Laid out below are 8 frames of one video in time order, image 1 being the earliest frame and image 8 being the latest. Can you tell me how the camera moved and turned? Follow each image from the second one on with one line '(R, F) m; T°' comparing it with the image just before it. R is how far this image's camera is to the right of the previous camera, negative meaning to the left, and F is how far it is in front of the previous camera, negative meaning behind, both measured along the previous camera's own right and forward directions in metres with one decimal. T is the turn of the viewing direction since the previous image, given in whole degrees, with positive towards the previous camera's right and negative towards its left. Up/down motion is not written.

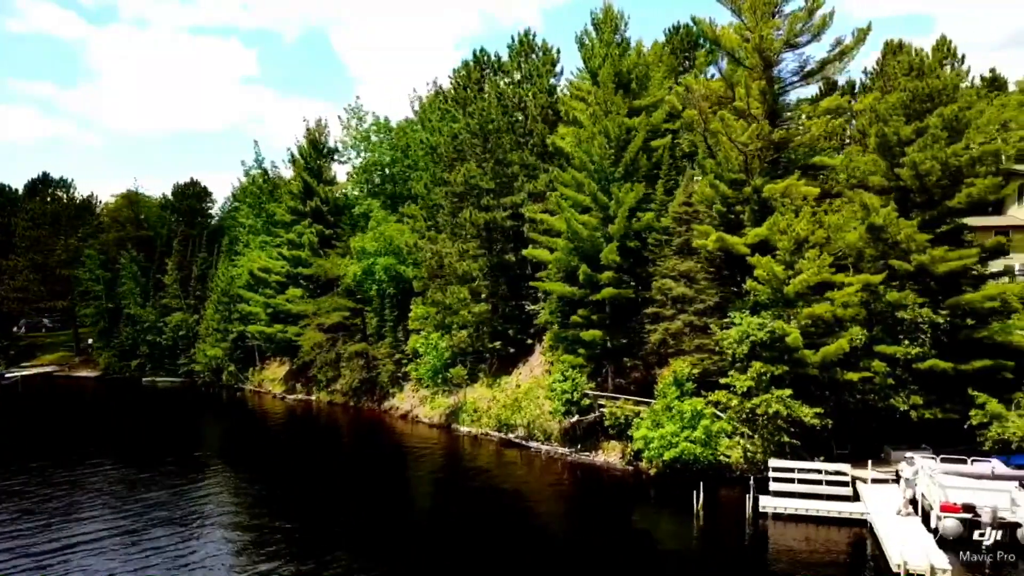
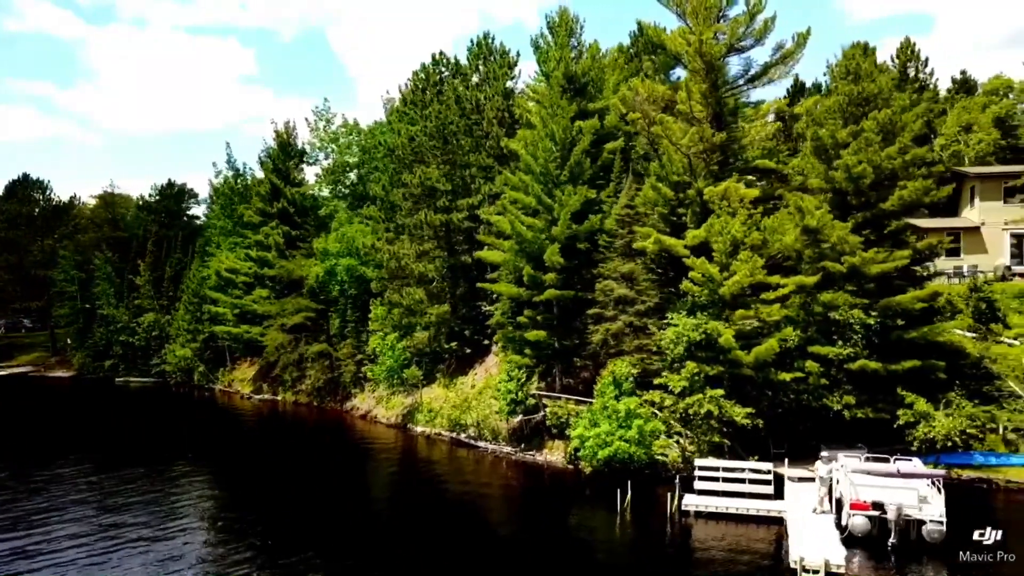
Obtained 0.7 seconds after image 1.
(+2.9, -0.4) m; 0°
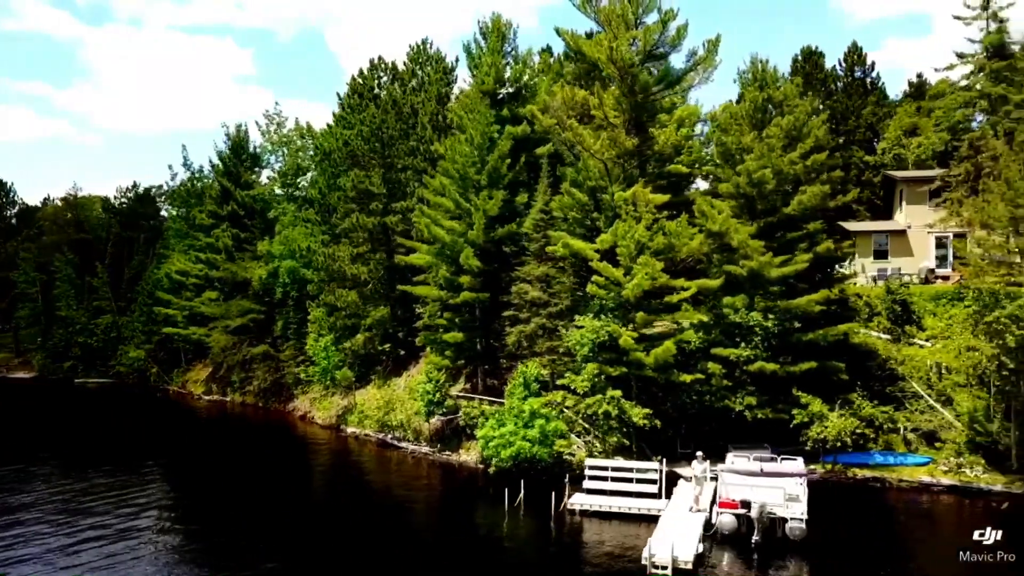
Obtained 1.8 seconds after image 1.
(+4.4, -0.5) m; 0°
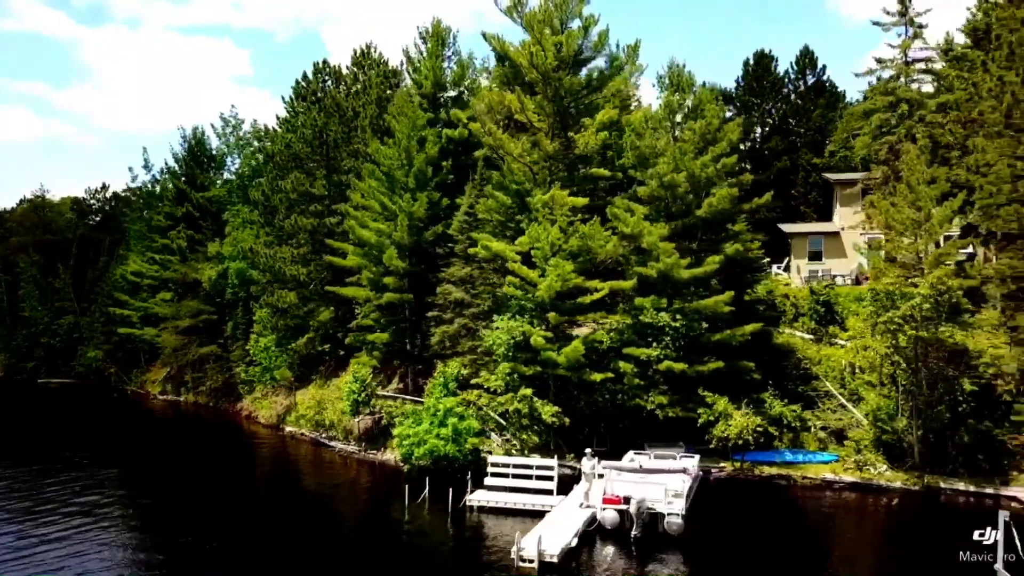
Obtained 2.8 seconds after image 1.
(+4.1, -0.6) m; 0°
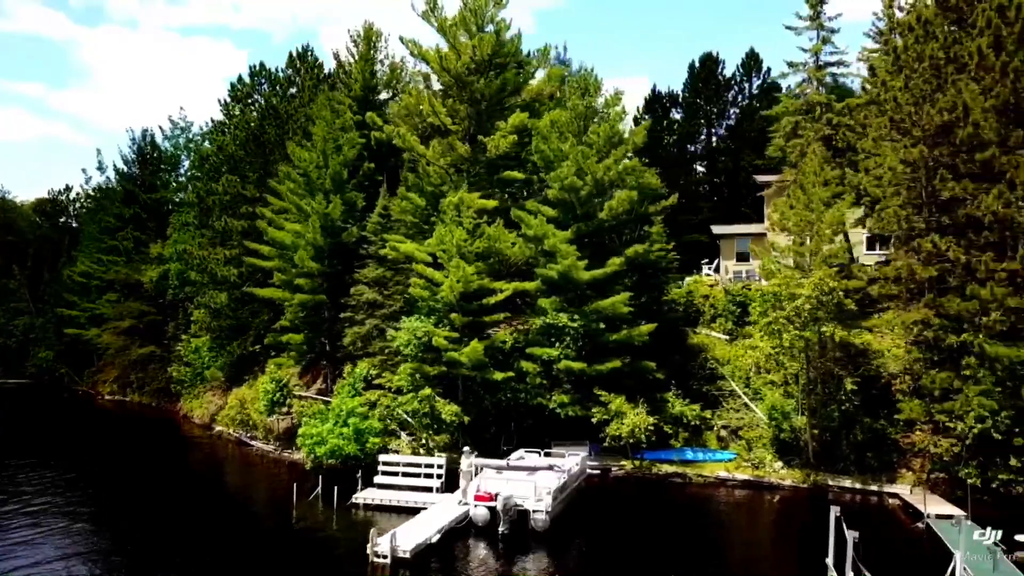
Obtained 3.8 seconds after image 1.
(+4.7, -0.4) m; 0°
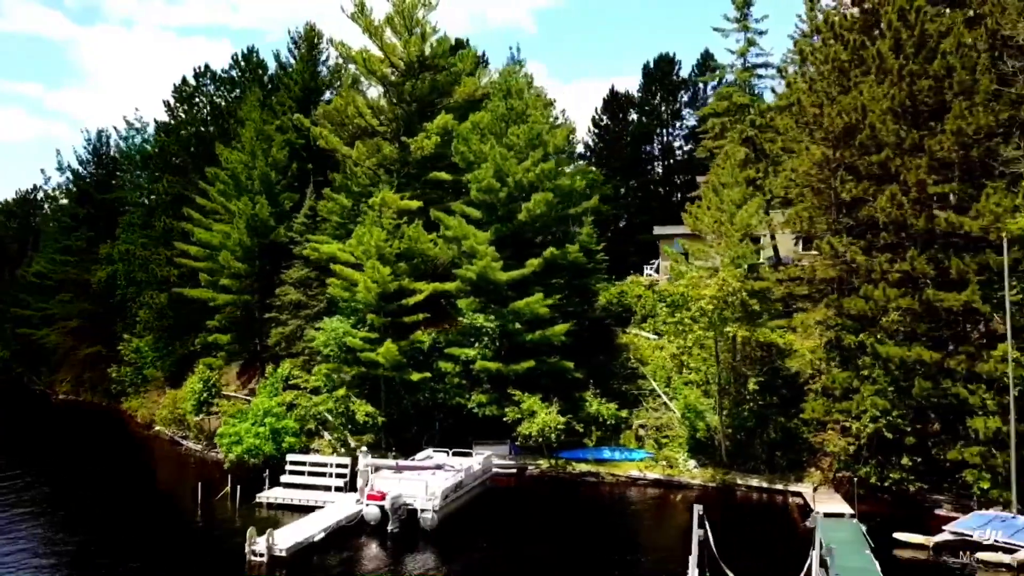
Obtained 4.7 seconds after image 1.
(+4.1, -0.2) m; 0°
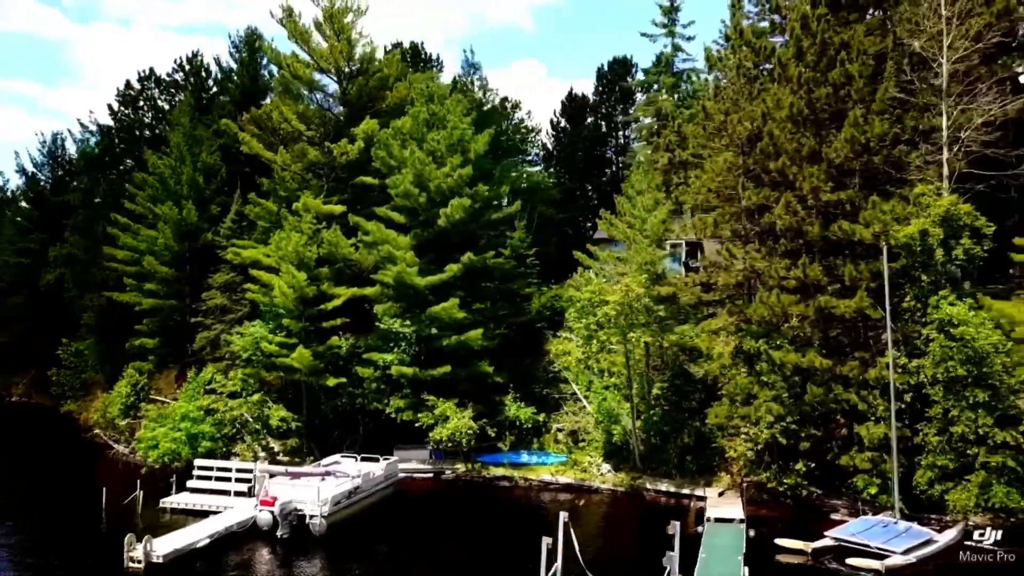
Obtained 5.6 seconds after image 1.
(+4.1, -0.2) m; 0°
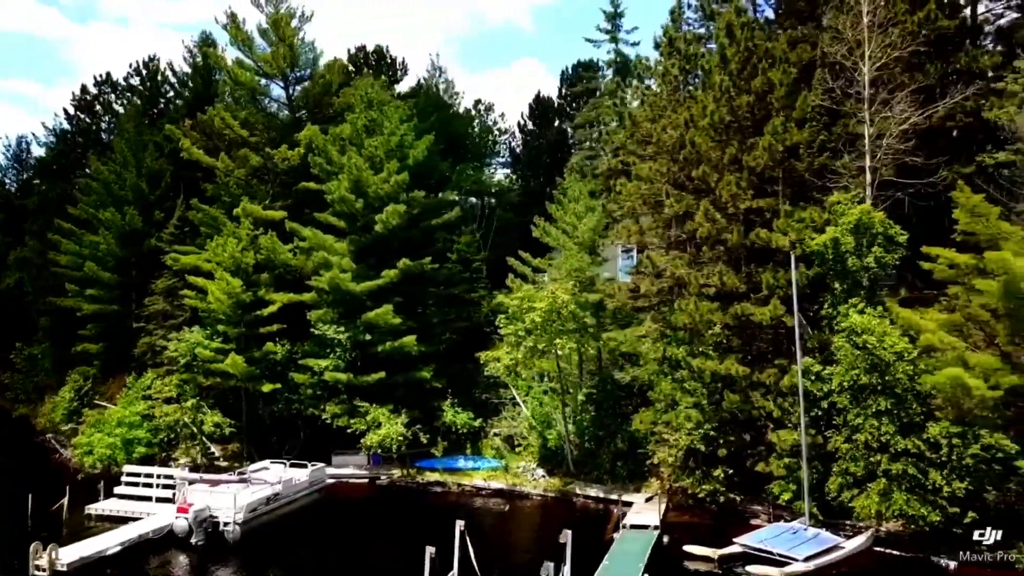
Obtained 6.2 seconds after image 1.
(+3.2, -0.1) m; 0°
